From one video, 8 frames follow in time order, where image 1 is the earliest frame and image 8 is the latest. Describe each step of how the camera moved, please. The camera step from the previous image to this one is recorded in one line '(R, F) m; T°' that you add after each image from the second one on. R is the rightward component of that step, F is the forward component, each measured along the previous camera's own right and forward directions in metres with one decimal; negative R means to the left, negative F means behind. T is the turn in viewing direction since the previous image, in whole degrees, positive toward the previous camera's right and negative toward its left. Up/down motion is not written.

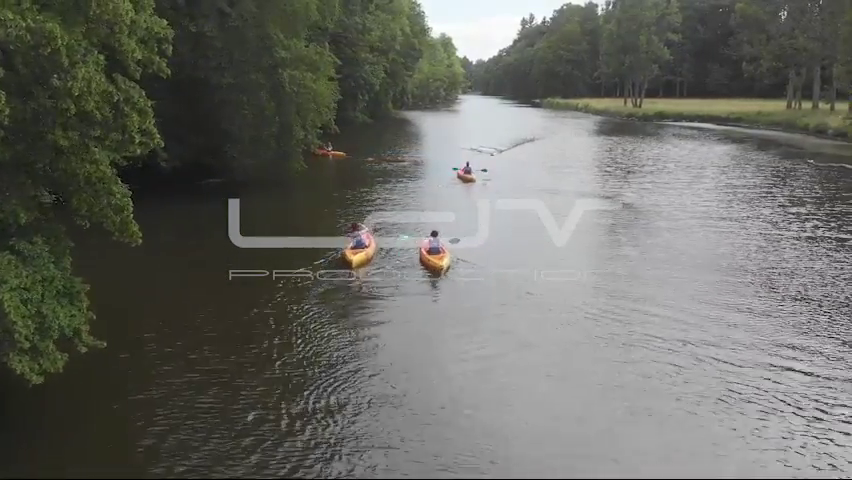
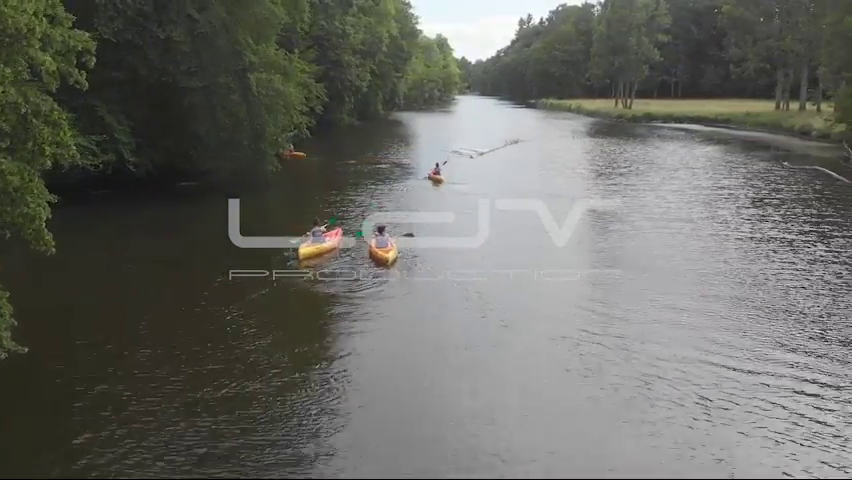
(+4.2, -0.4) m; 0°
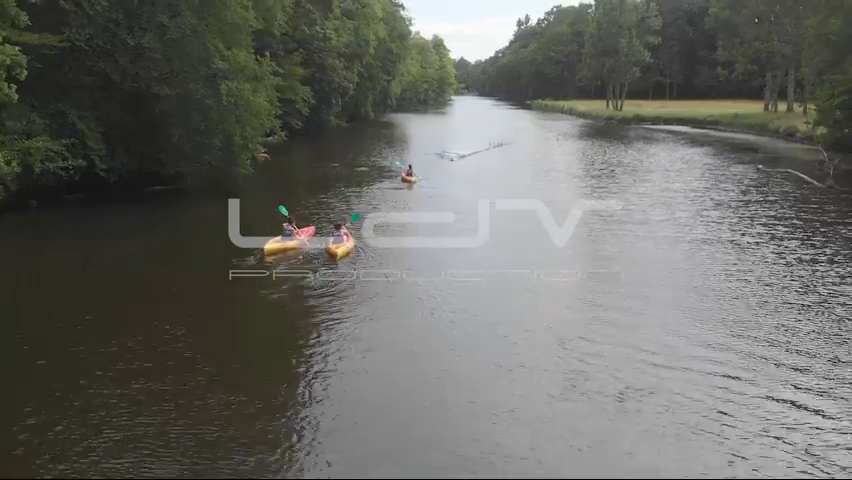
(+4.1, -0.4) m; 0°
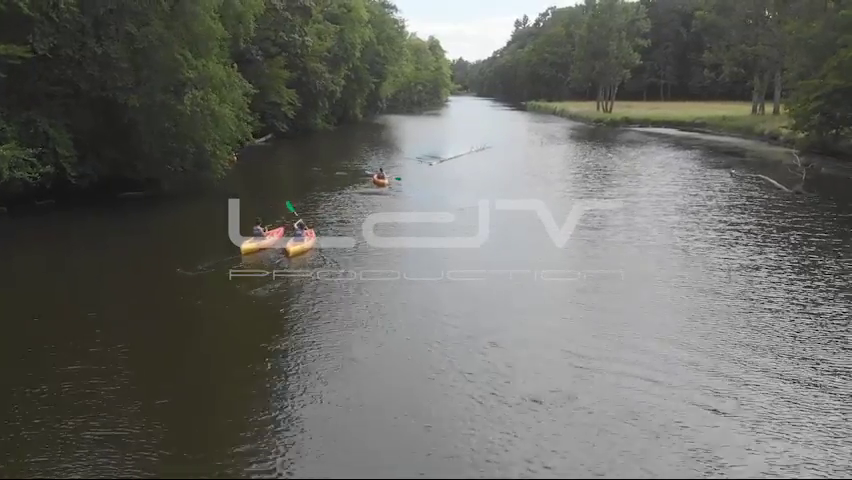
(+4.5, -0.4) m; 0°
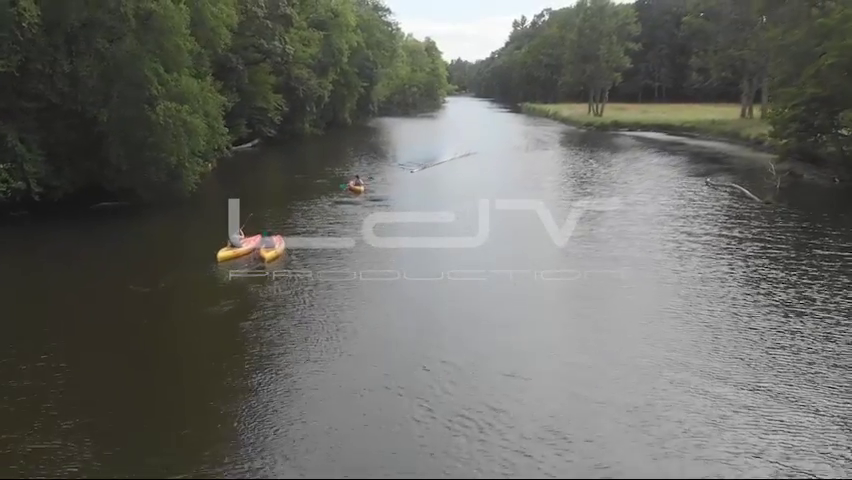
(+4.1, -0.4) m; 0°
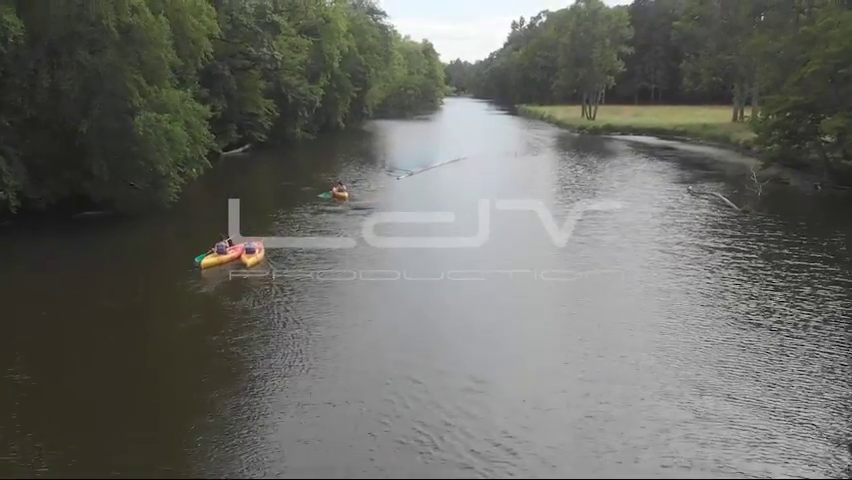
(+3.1, -0.3) m; 0°
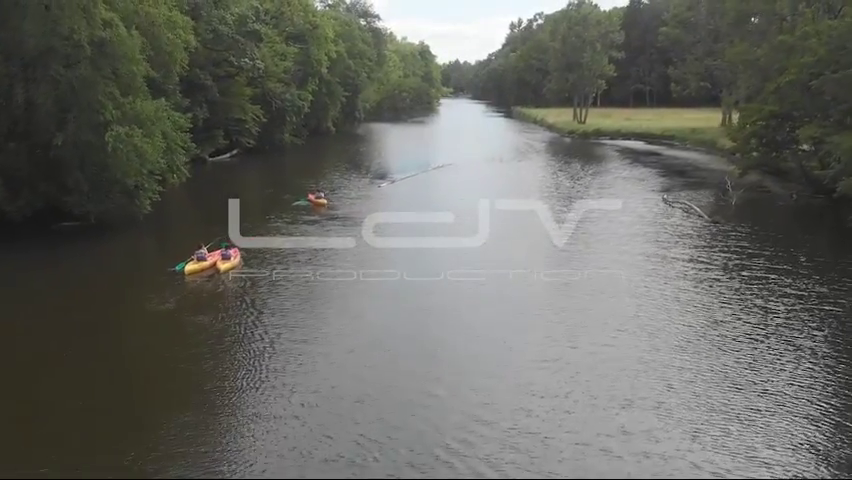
(+4.2, -0.5) m; 0°
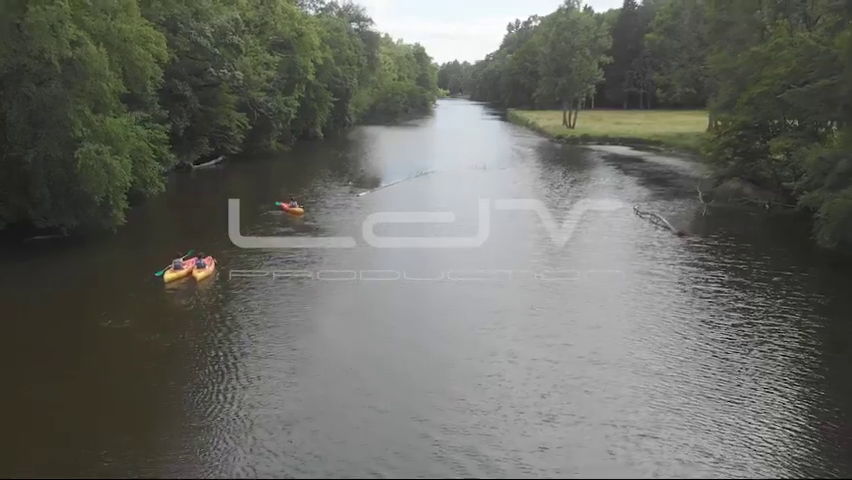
(+4.9, -0.5) m; 0°
